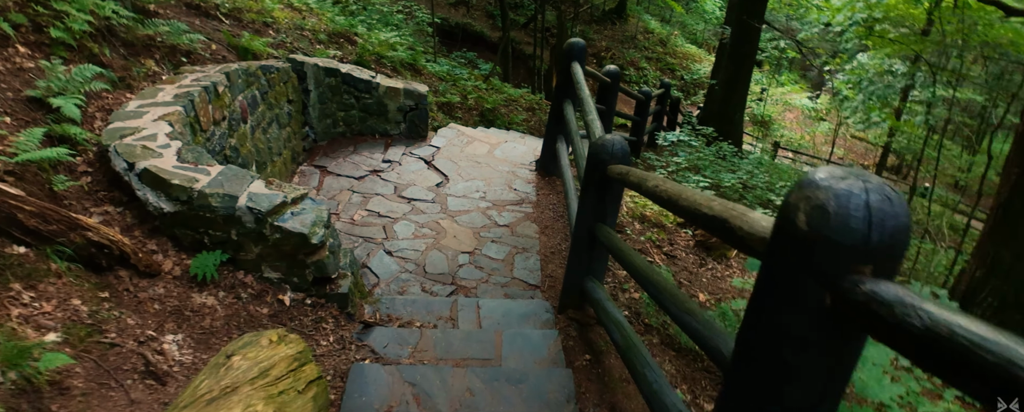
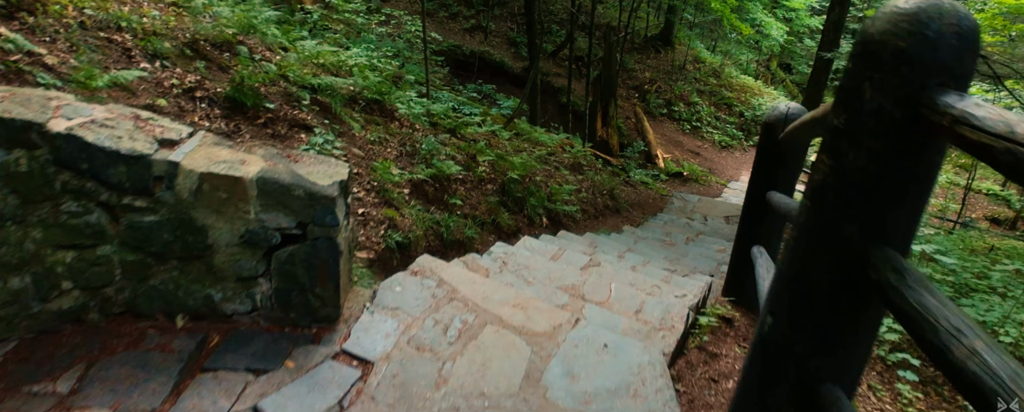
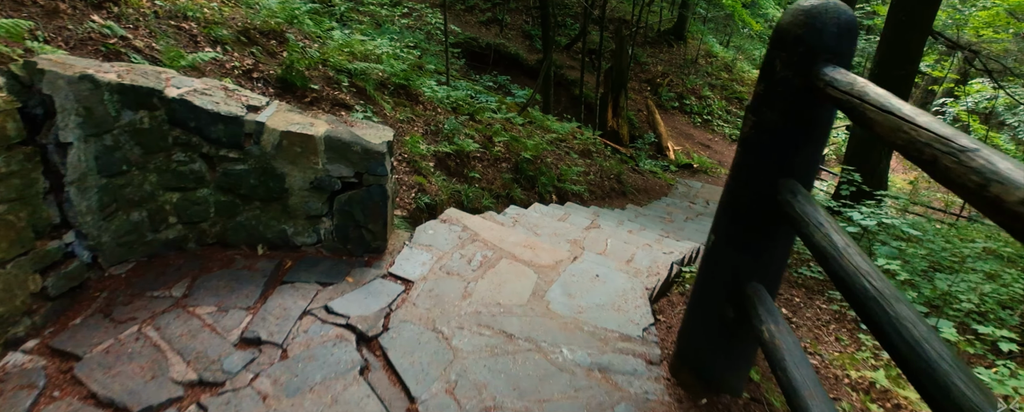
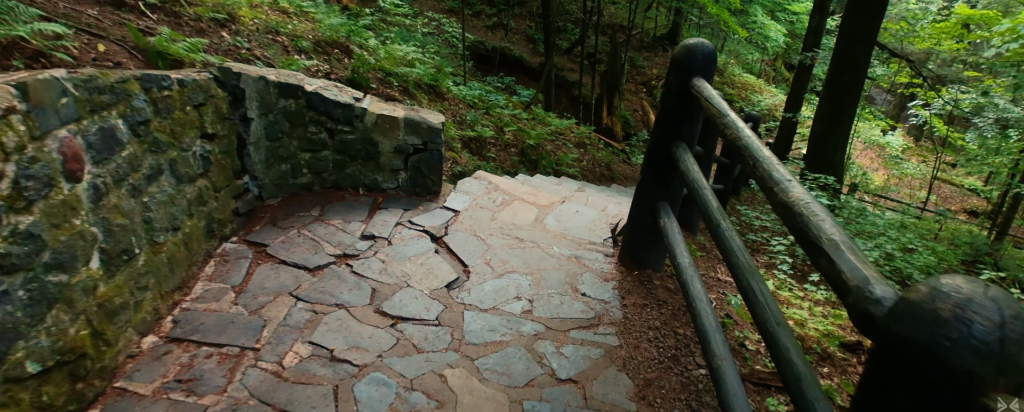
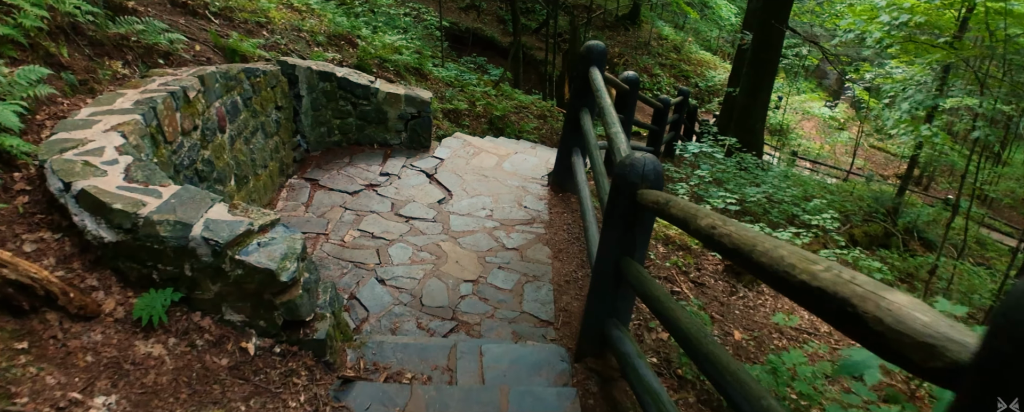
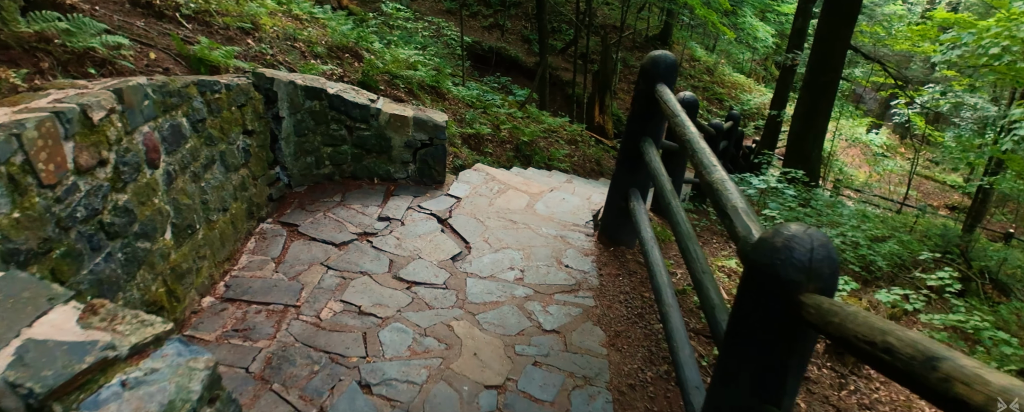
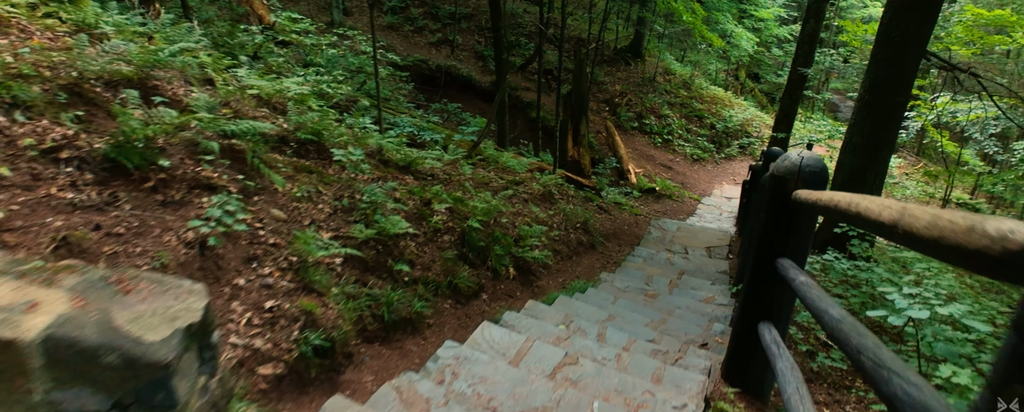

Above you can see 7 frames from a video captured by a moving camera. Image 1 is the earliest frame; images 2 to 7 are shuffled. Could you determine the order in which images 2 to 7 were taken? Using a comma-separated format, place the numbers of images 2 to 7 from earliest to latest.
5, 6, 4, 3, 2, 7
